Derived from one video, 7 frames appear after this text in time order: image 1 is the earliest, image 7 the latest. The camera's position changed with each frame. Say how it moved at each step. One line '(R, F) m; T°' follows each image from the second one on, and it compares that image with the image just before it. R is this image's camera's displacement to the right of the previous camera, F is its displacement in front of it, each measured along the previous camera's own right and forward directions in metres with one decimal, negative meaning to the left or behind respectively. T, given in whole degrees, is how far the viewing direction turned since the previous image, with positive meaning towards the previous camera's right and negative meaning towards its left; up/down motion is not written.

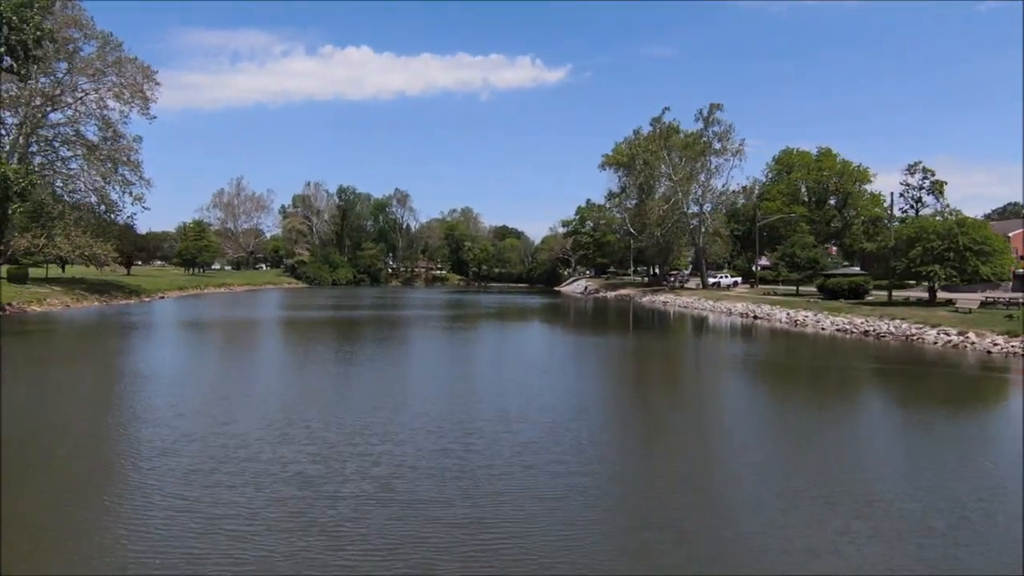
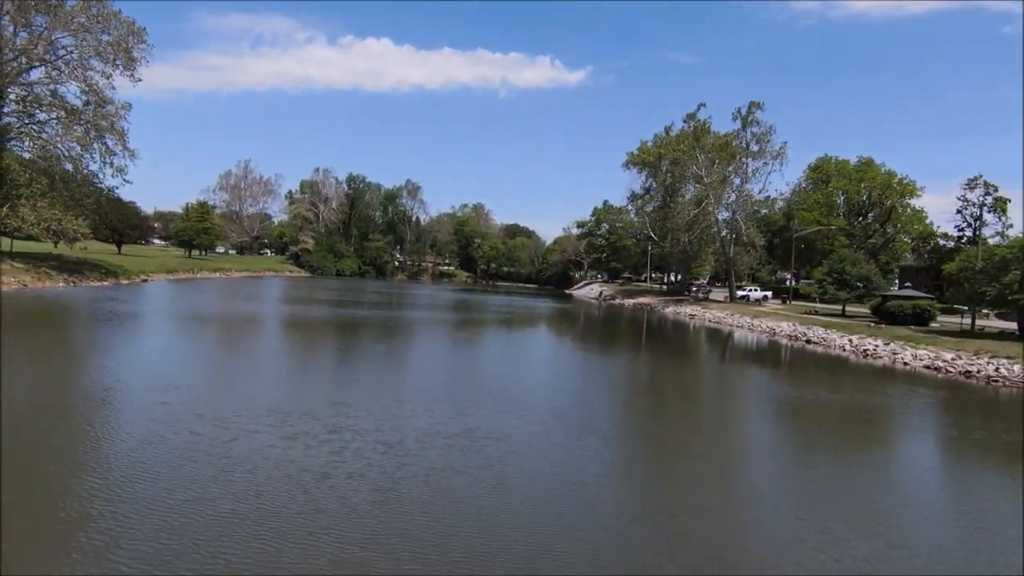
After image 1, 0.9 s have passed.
(-0.2, +1.8) m; -1°
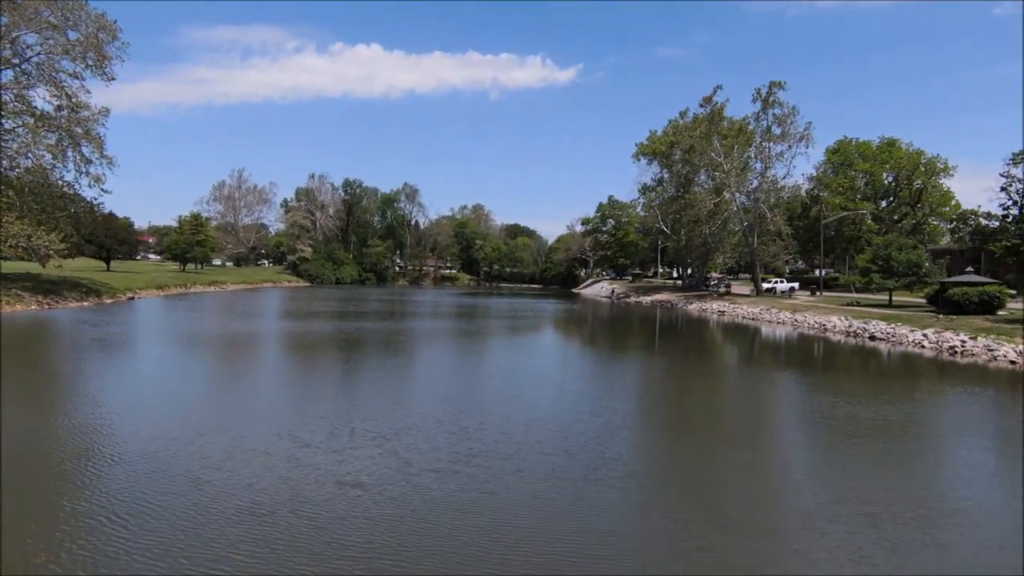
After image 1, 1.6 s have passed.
(-0.4, +1.4) m; 0°
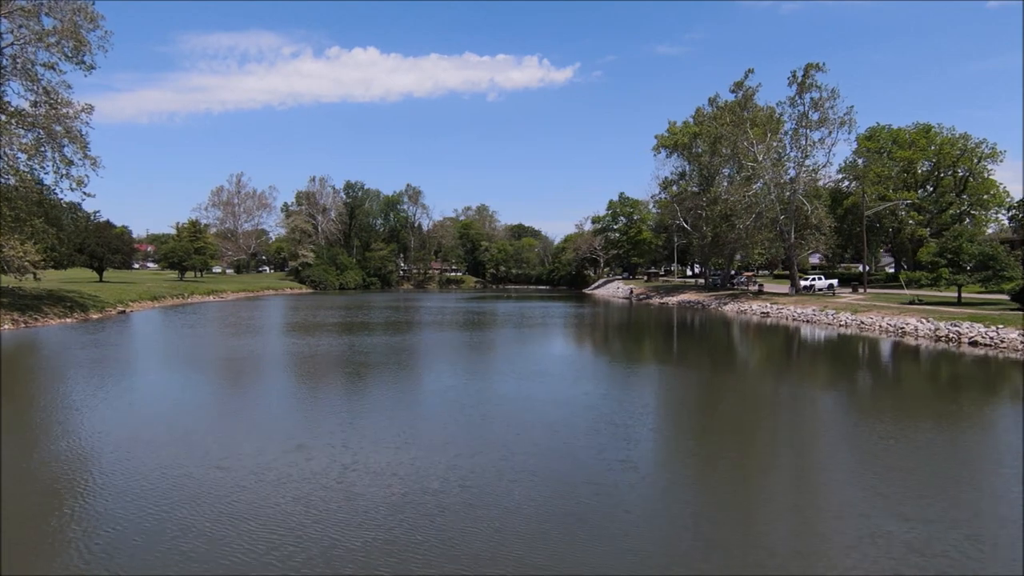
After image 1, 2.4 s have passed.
(-0.6, +1.5) m; 0°
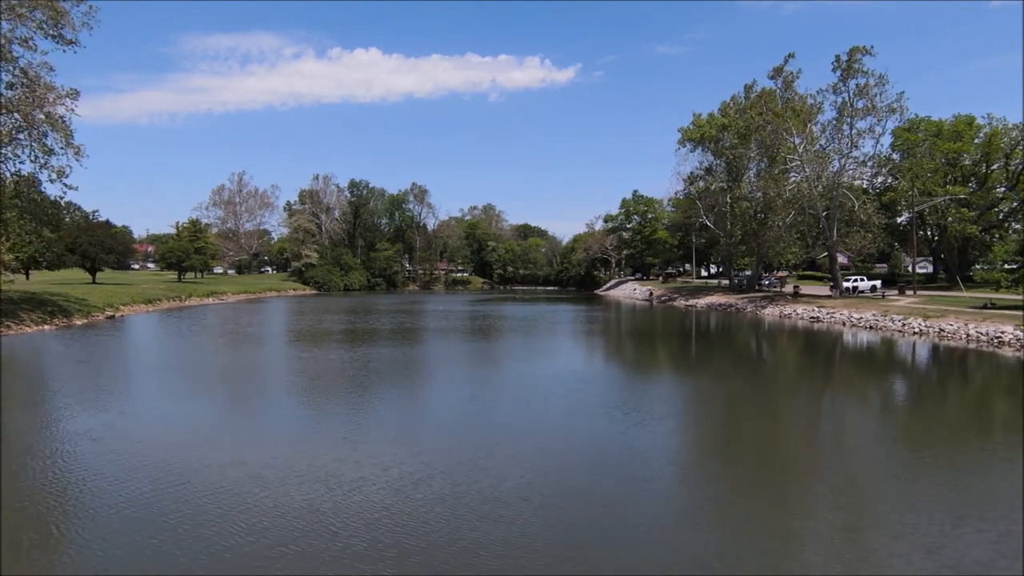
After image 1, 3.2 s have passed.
(-0.6, +1.4) m; 0°
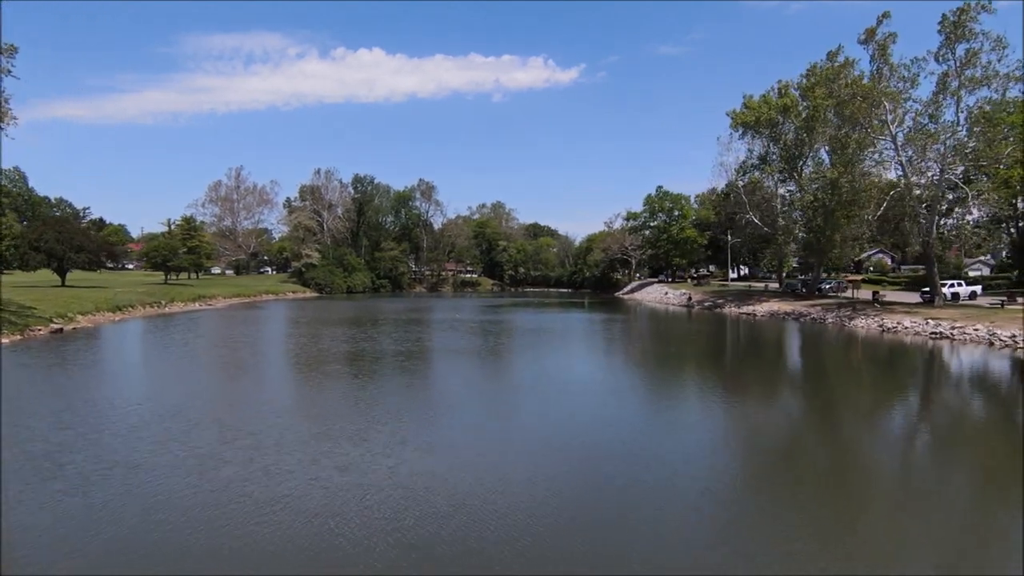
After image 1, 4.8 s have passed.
(-0.8, +3.0) m; 0°
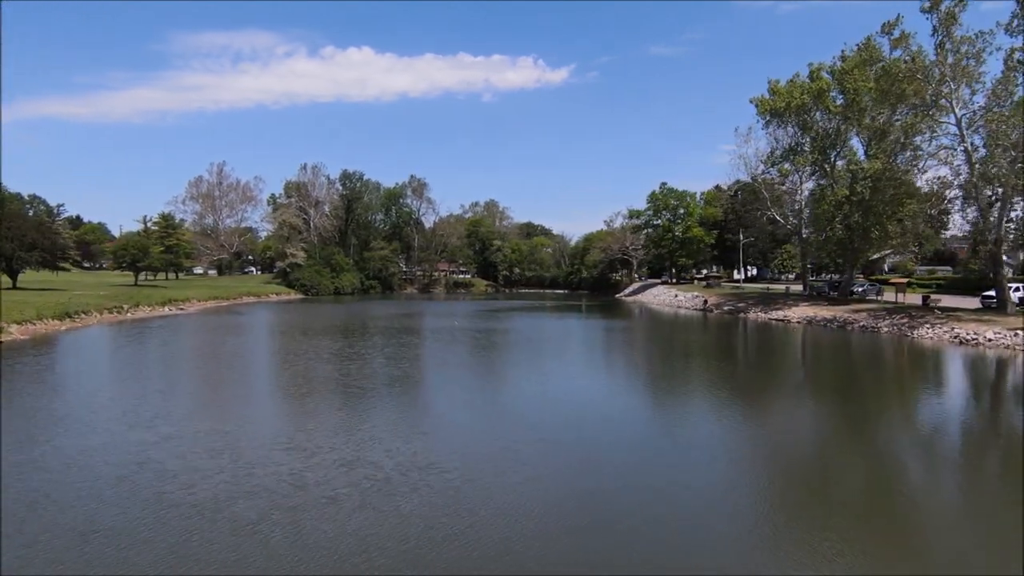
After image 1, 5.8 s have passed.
(-0.4, +2.1) m; +1°
